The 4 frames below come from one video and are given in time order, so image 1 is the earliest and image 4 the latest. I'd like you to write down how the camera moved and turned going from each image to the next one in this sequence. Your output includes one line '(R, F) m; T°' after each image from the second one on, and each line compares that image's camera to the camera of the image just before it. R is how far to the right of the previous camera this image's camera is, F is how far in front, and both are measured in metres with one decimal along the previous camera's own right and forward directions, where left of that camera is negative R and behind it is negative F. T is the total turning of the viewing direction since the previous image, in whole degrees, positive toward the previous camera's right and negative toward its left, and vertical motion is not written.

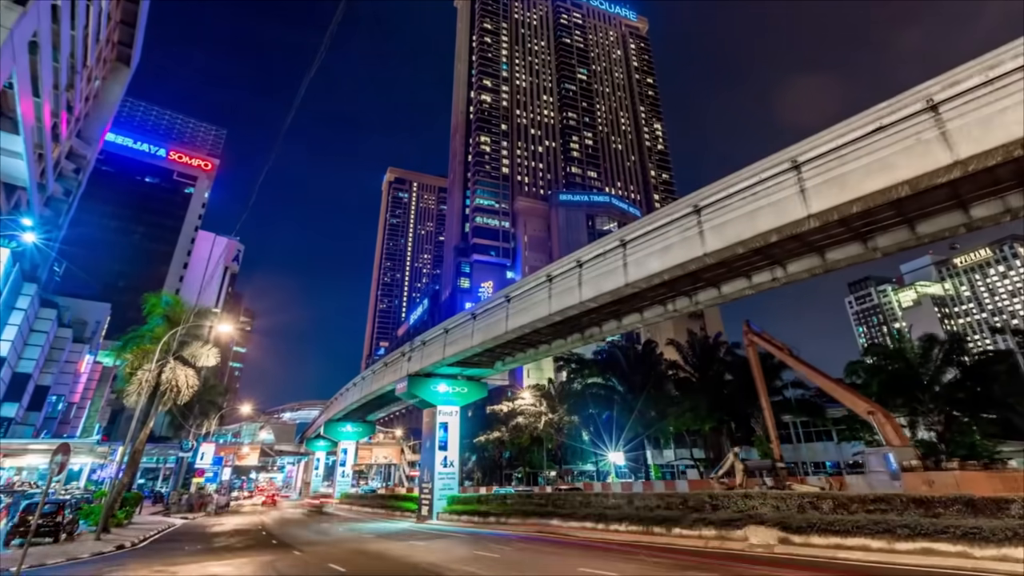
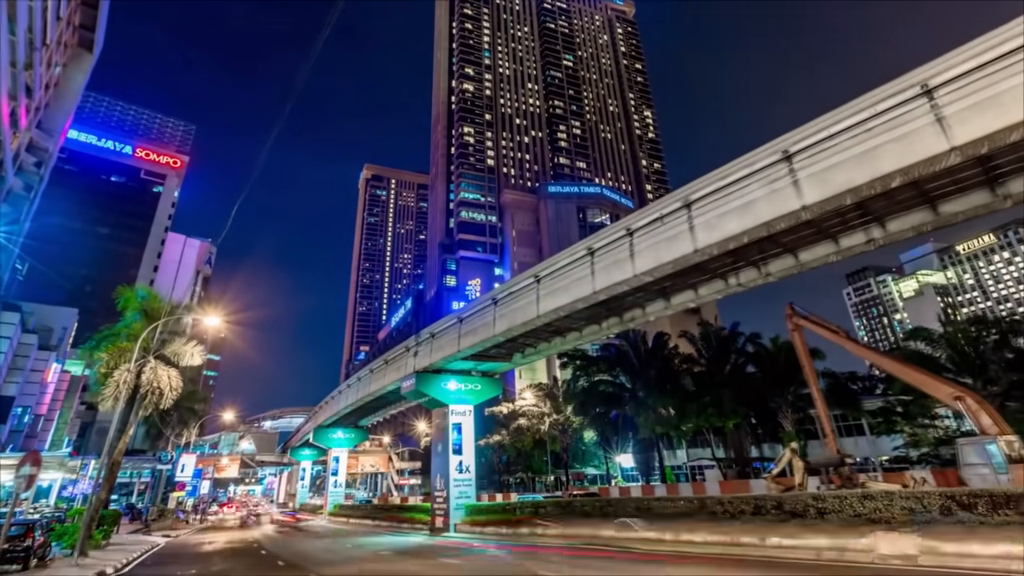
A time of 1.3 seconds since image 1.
(-1.9, +2.5) m; +2°
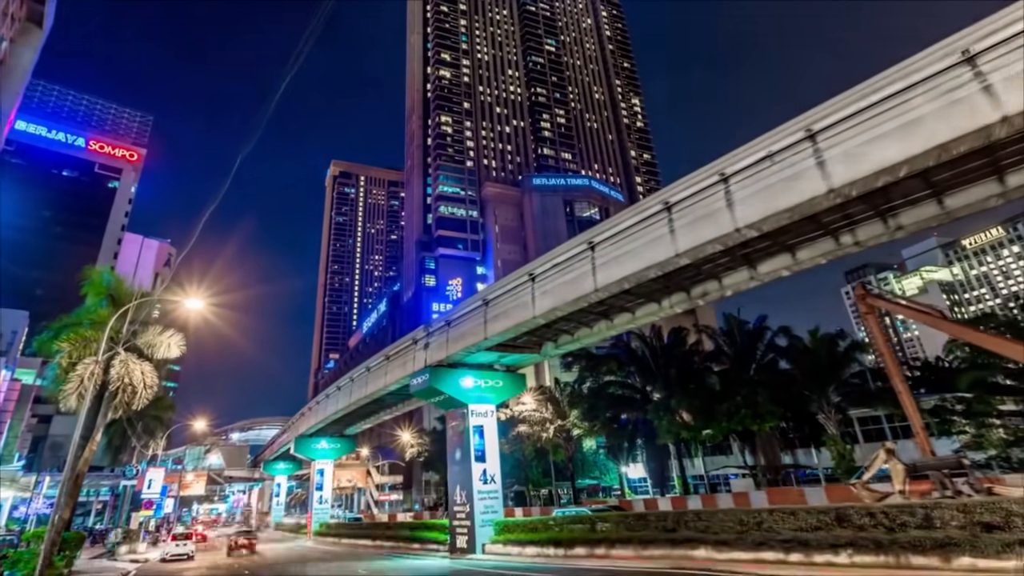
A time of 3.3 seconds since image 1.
(-2.7, +3.2) m; +3°
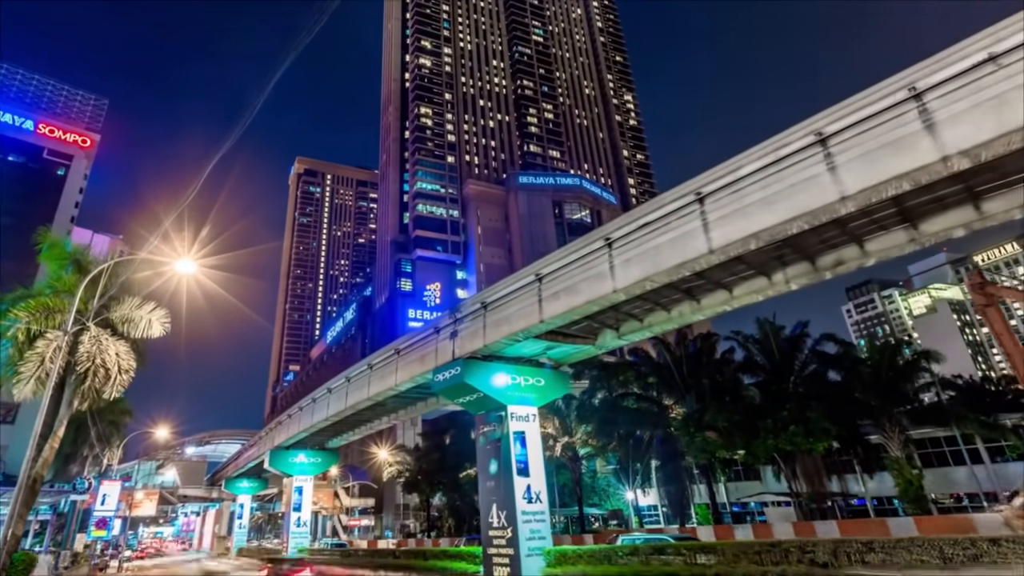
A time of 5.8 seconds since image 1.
(-3.5, +3.7) m; +4°
